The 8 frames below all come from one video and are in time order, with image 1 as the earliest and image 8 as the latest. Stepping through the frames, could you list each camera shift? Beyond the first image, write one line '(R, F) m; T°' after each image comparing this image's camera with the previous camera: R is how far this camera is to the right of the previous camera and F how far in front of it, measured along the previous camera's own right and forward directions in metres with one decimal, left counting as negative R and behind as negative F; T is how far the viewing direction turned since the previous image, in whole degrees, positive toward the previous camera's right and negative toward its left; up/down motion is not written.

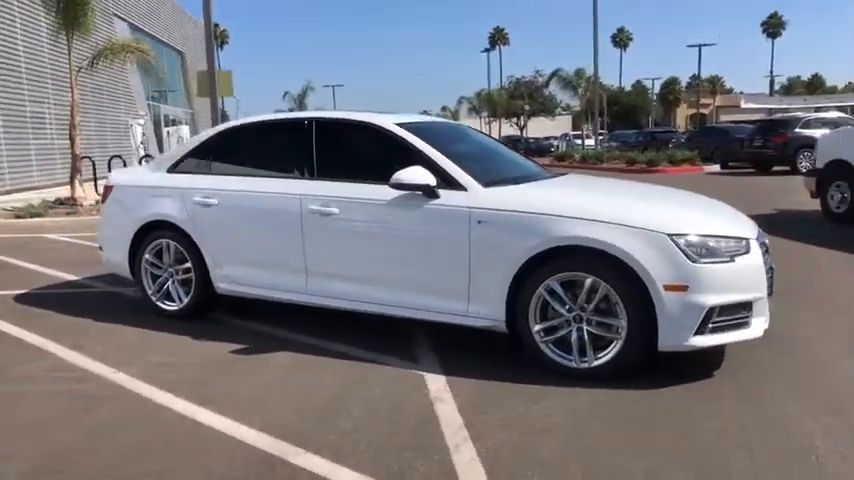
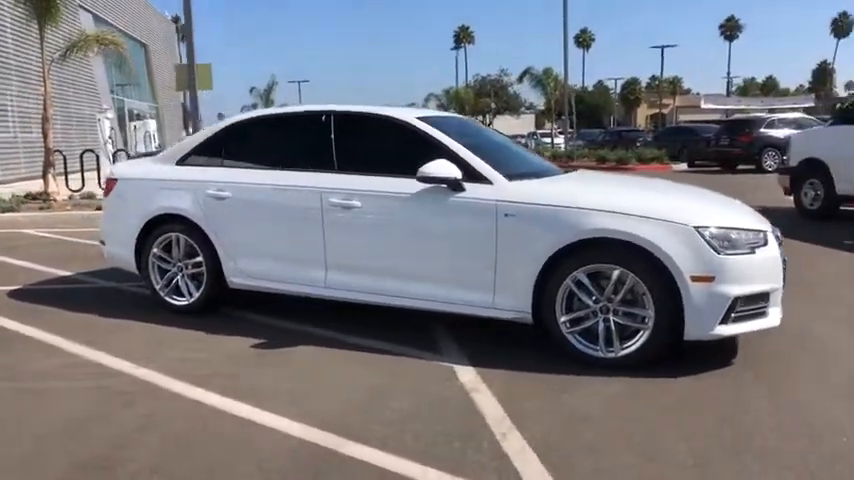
(-0.5, 0.0) m; +3°
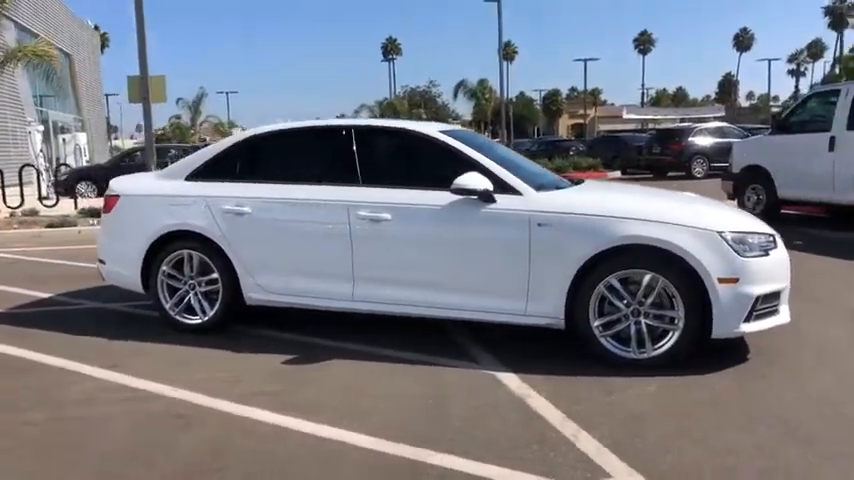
(-0.8, -0.1) m; +6°
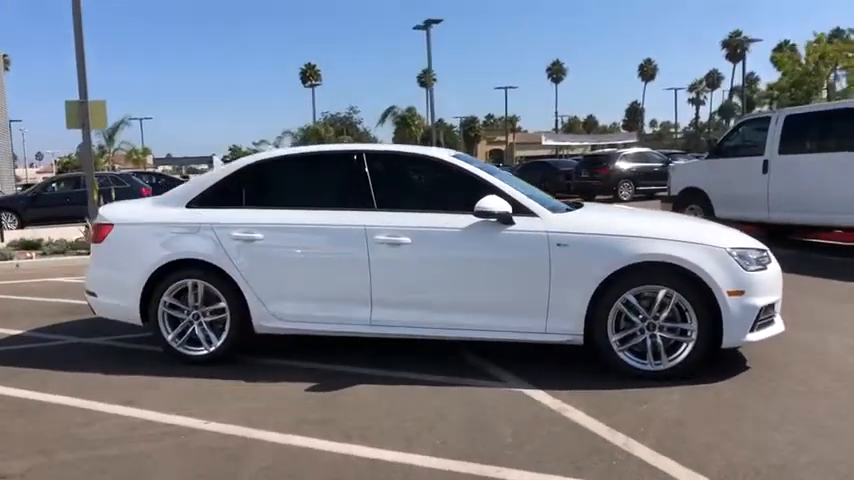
(-0.8, 0.0) m; +7°
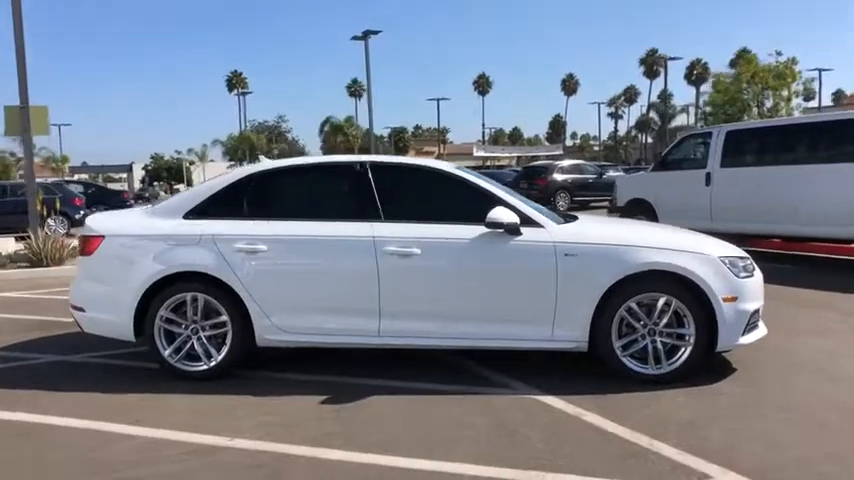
(-0.7, 0.0) m; +6°
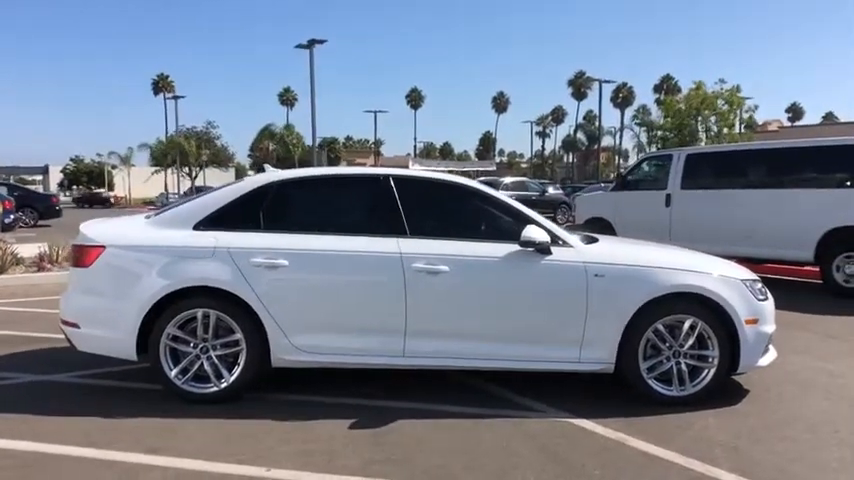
(-0.8, +0.2) m; +6°
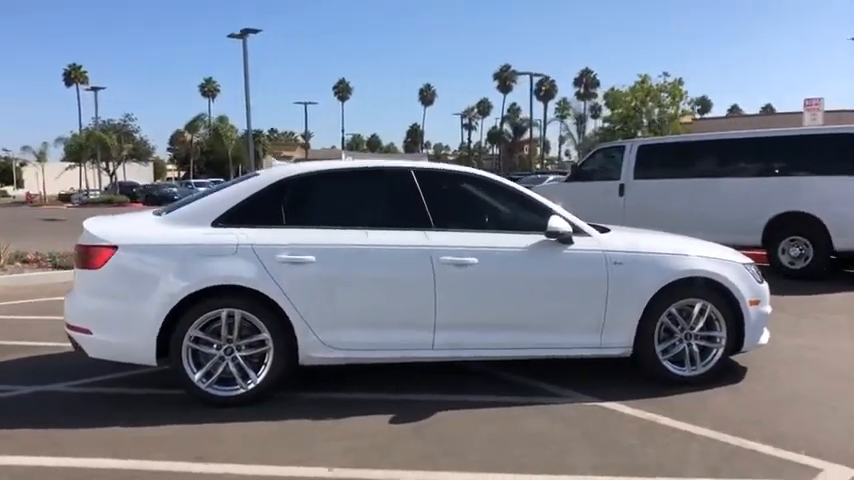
(-0.8, 0.0) m; +6°
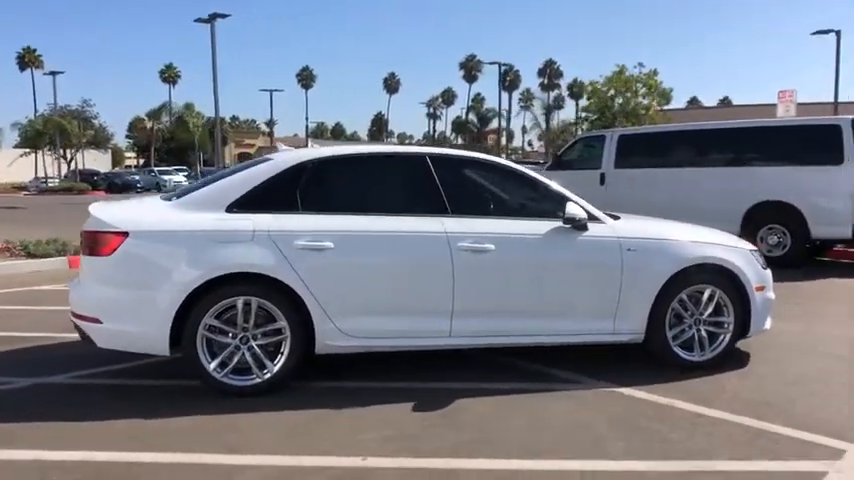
(-0.4, +0.1) m; +3°
